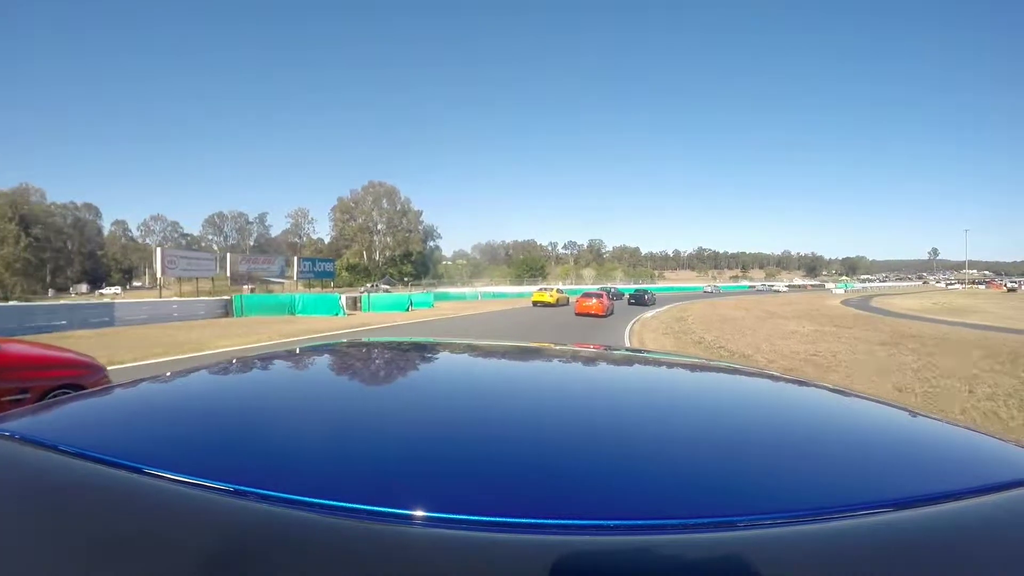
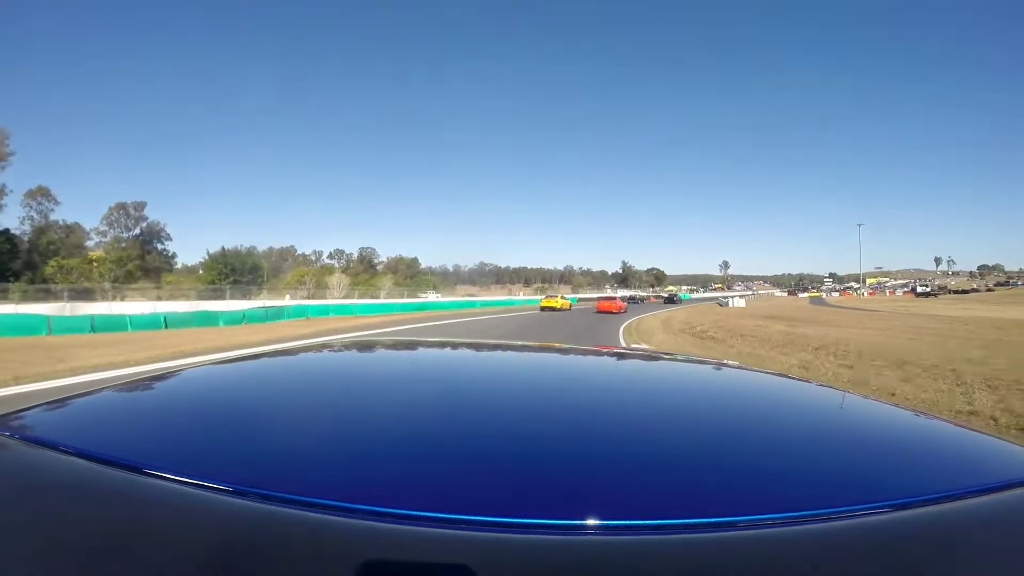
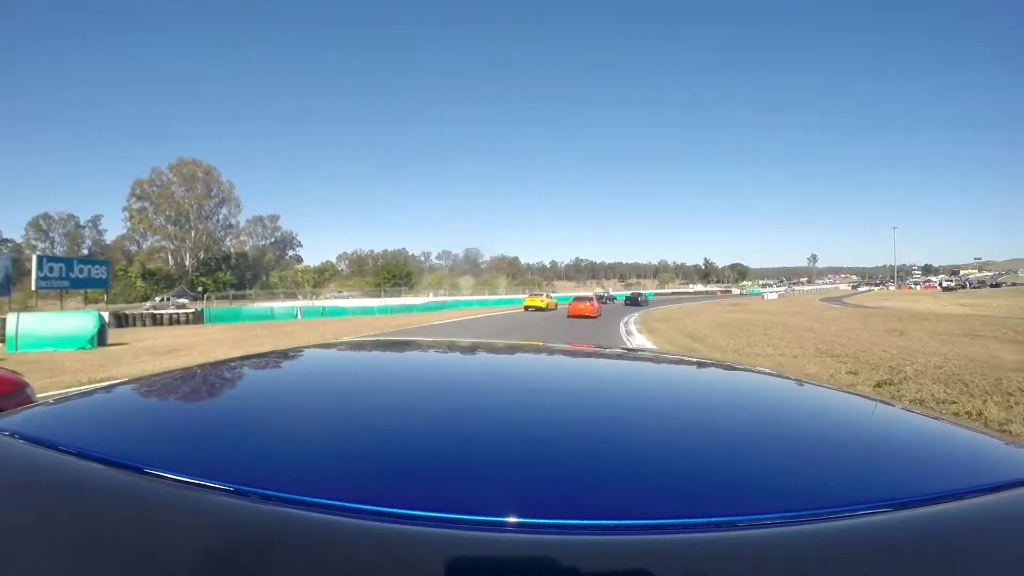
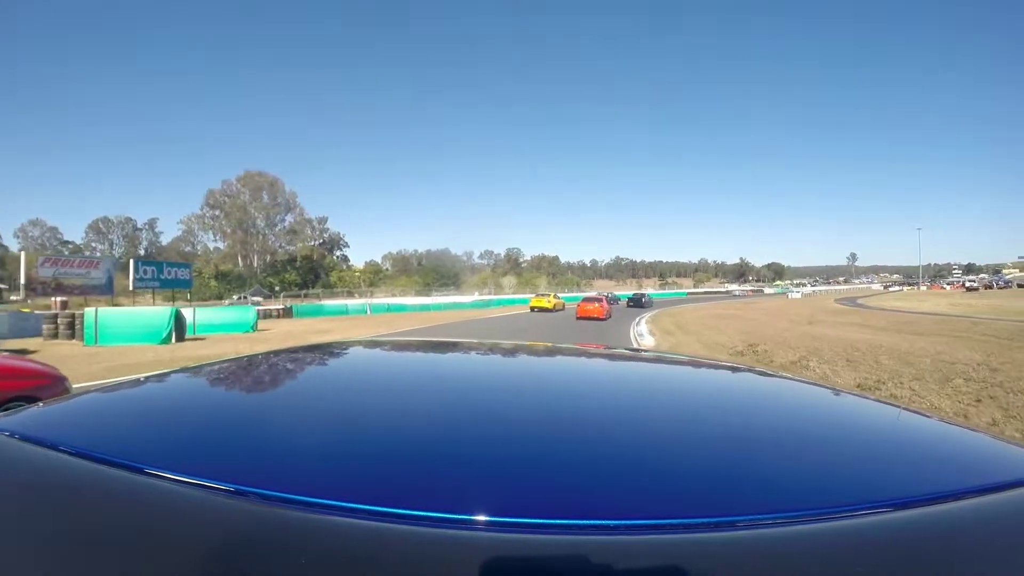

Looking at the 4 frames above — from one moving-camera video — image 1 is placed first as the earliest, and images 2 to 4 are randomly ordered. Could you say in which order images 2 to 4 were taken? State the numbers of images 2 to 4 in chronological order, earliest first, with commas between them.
4, 3, 2
